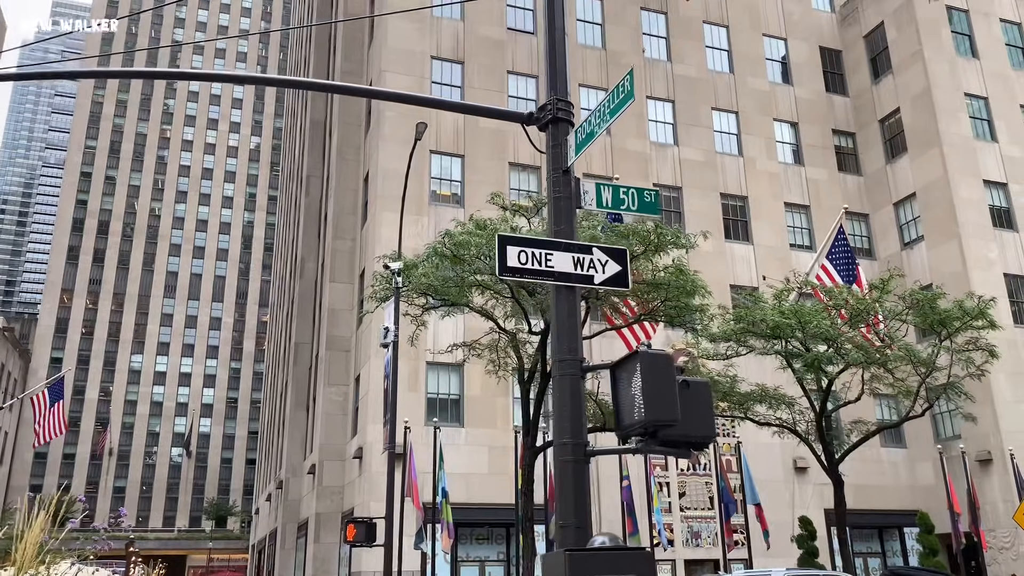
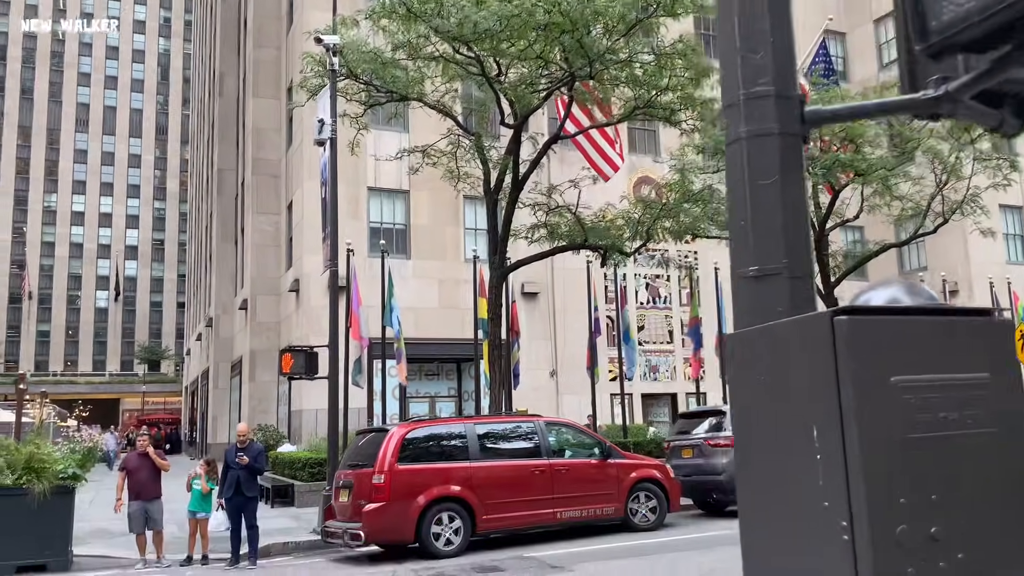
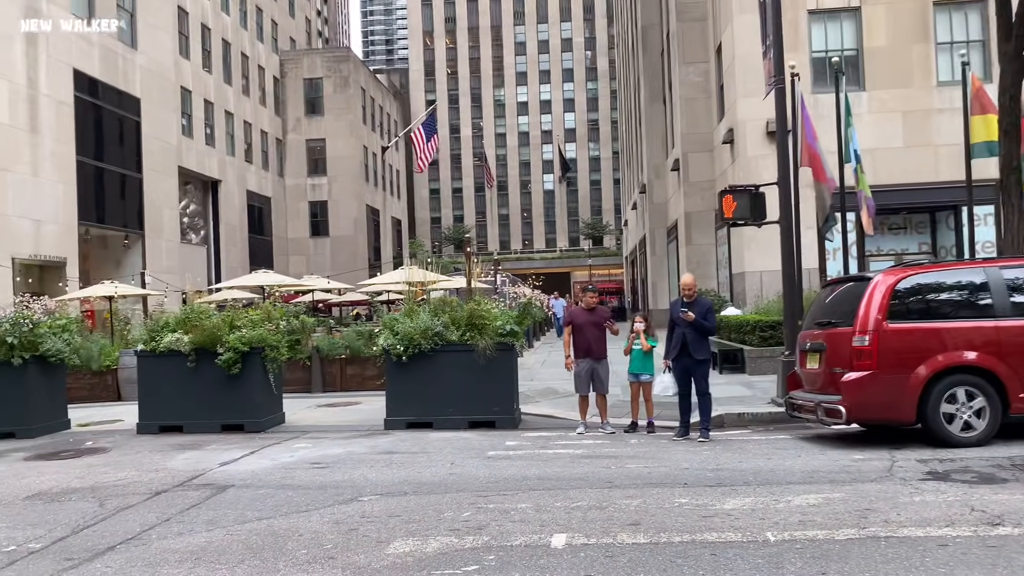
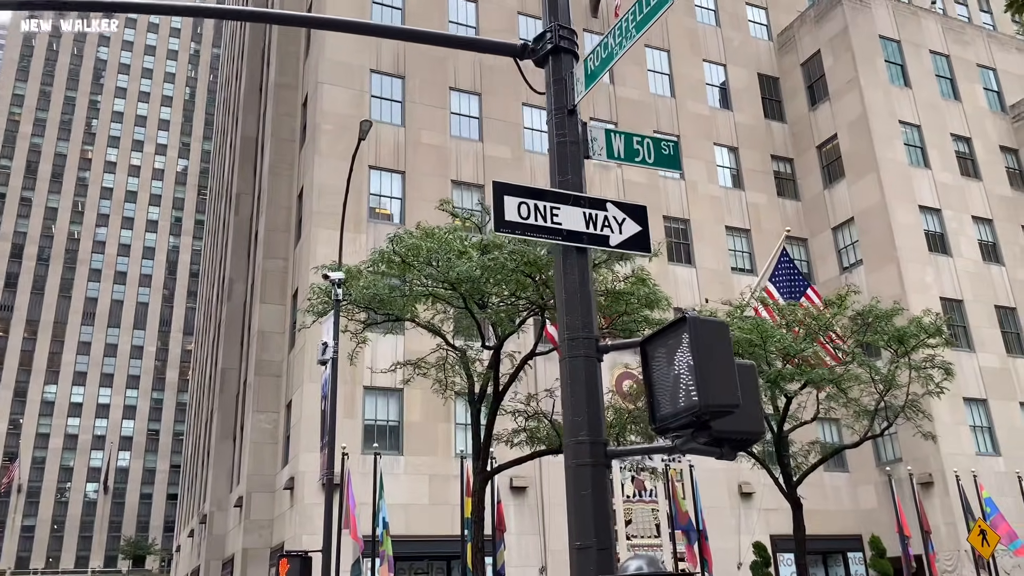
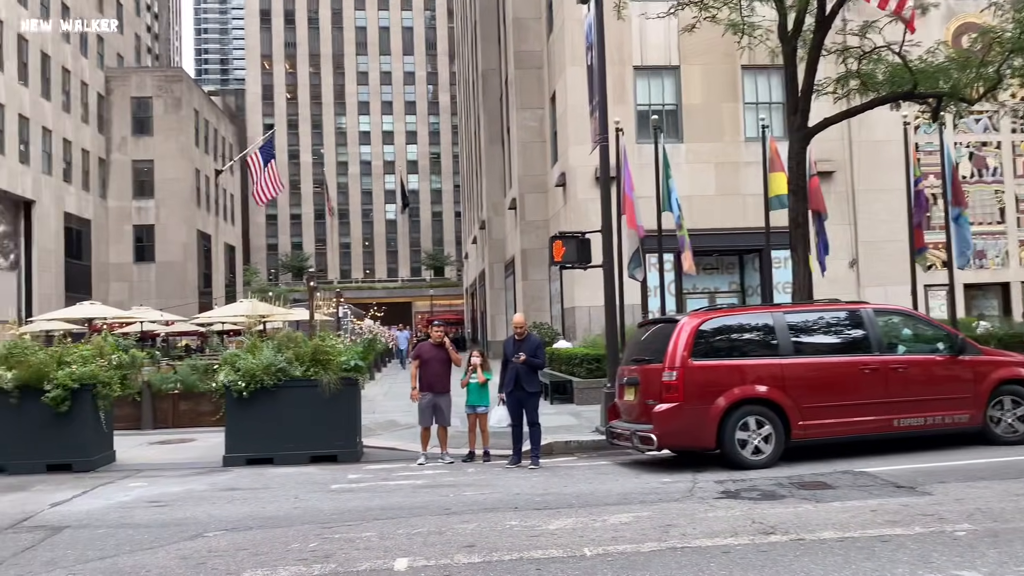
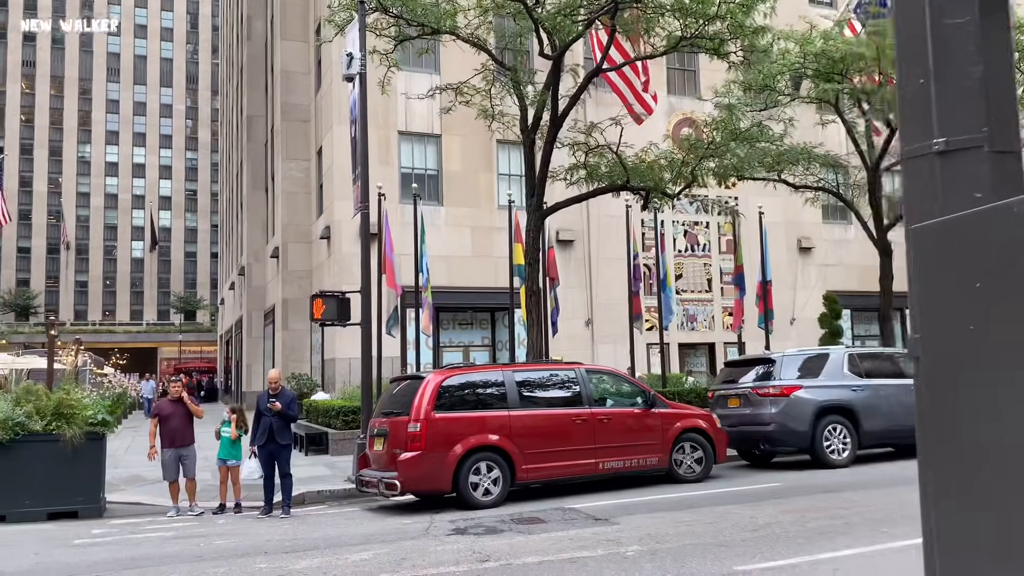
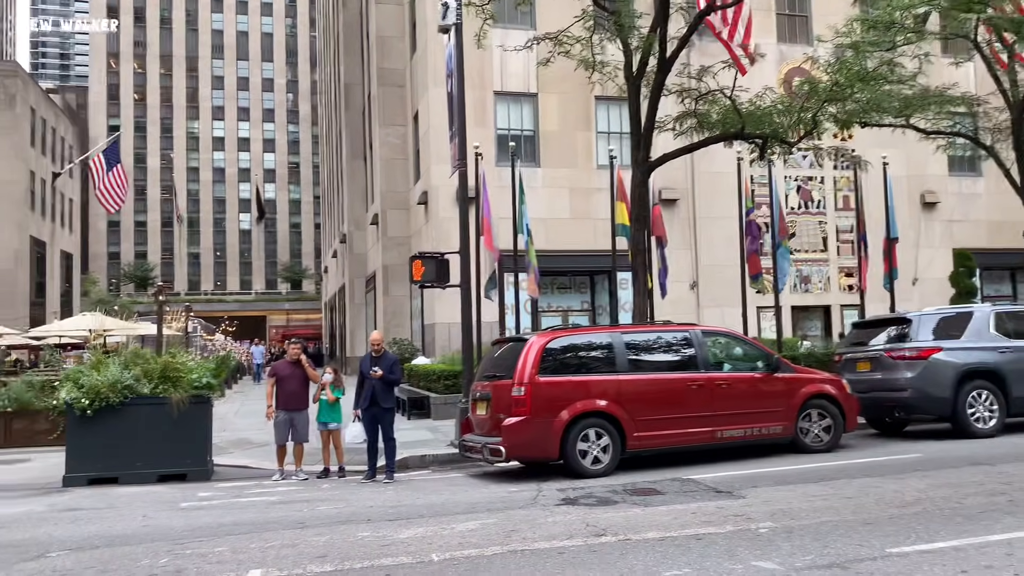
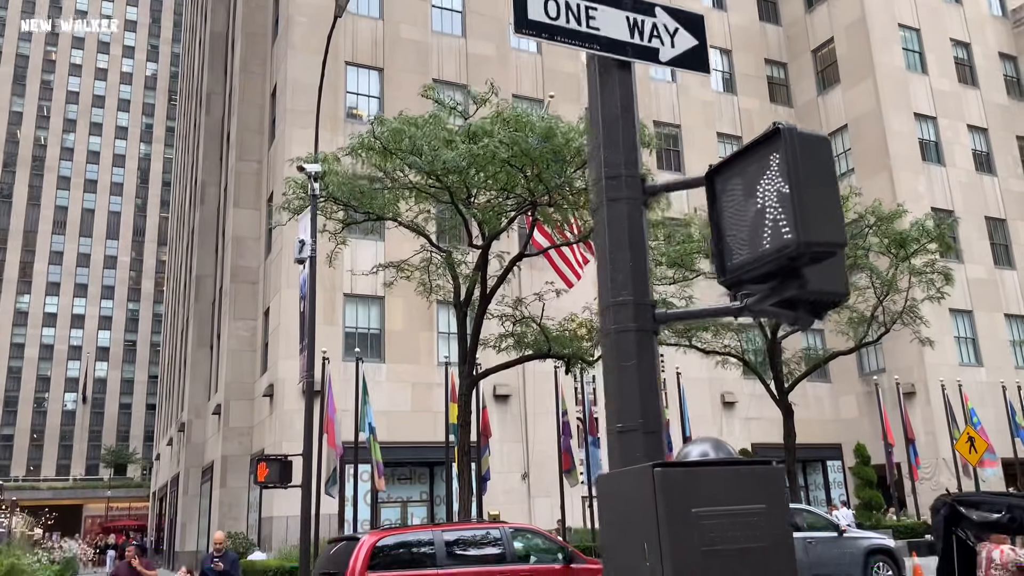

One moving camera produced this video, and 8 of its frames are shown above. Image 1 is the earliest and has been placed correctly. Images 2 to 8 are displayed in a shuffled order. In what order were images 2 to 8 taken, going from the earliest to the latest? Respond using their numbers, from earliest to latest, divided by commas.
4, 8, 2, 6, 7, 5, 3
